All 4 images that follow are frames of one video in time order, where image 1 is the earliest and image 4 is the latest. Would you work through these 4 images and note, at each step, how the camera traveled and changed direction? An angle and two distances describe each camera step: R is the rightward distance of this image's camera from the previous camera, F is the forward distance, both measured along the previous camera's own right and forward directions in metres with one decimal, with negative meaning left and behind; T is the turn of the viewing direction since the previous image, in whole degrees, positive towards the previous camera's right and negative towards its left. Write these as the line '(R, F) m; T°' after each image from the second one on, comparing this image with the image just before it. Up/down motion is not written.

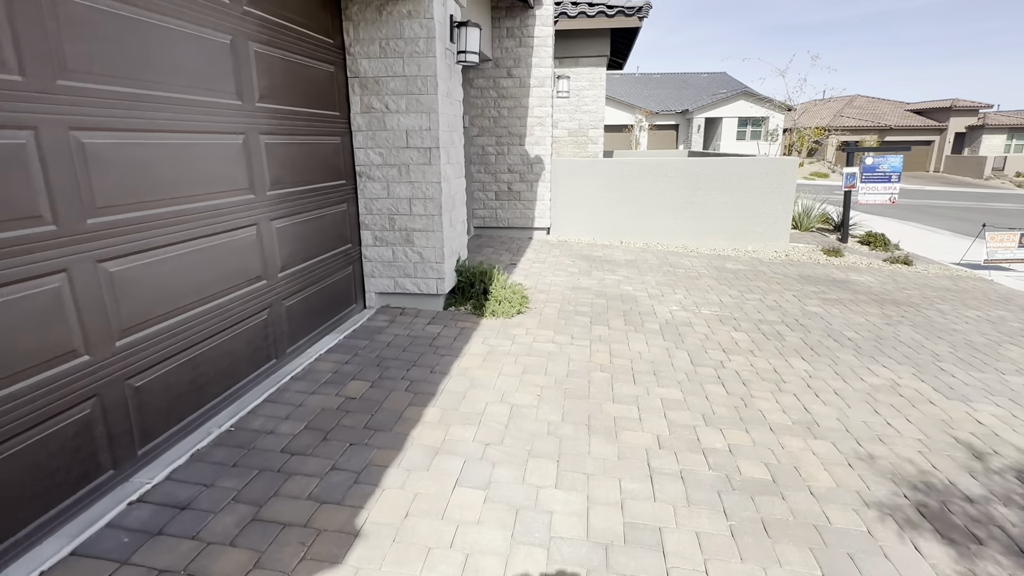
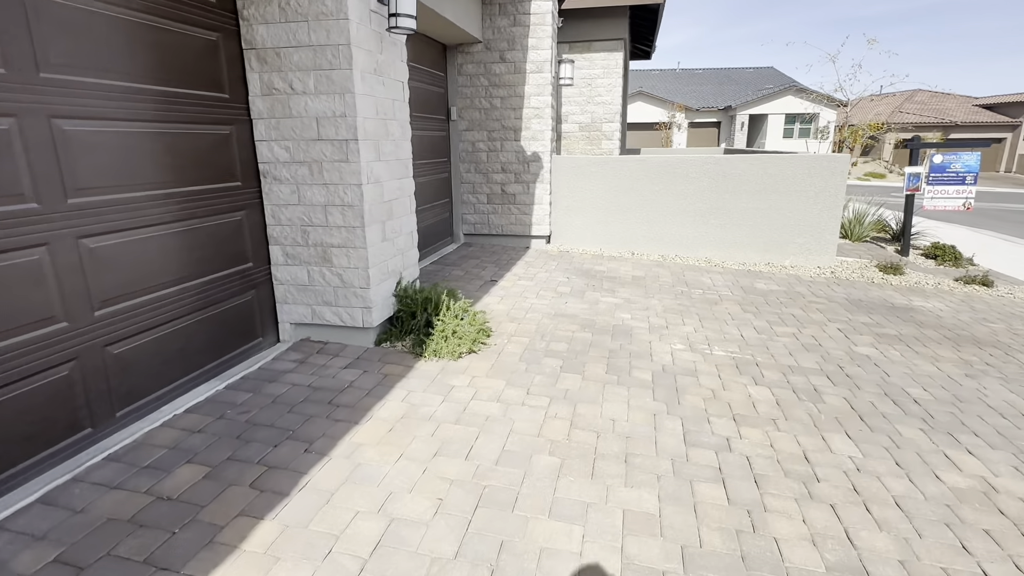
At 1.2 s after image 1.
(+0.7, +1.3) m; -4°
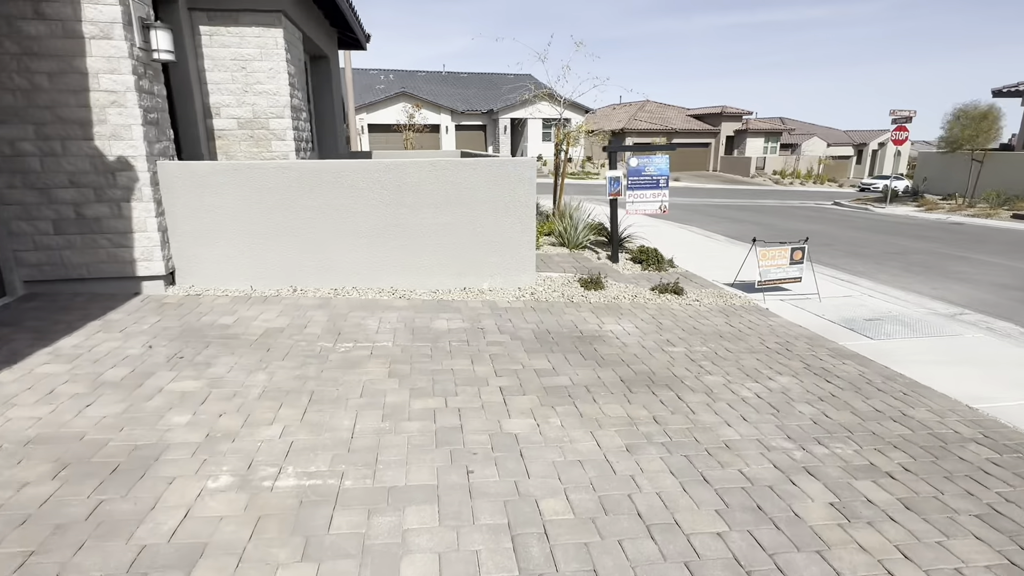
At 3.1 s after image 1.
(+2.1, +1.6) m; +21°
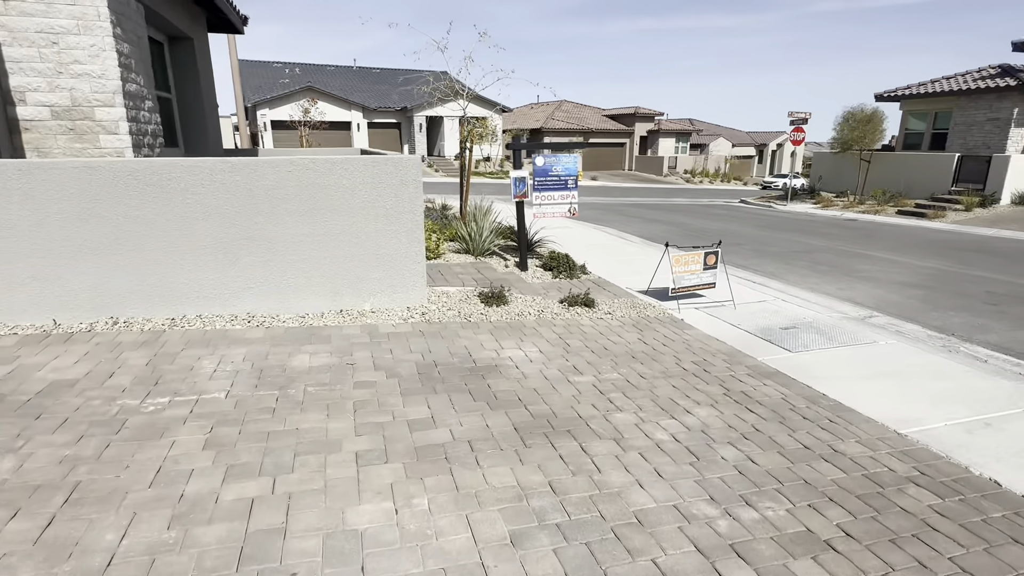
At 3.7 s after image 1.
(+0.4, +0.9) m; +8°
